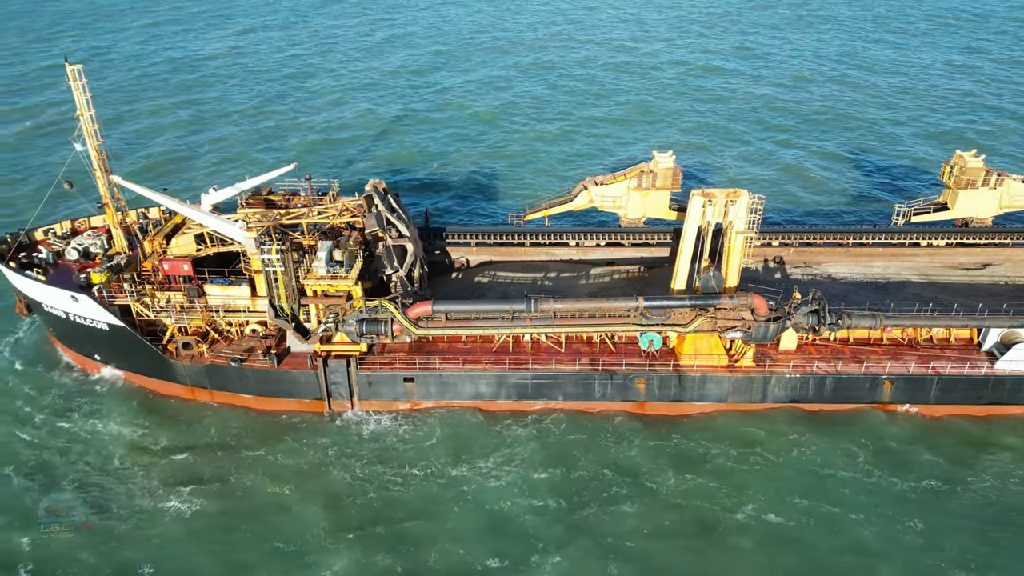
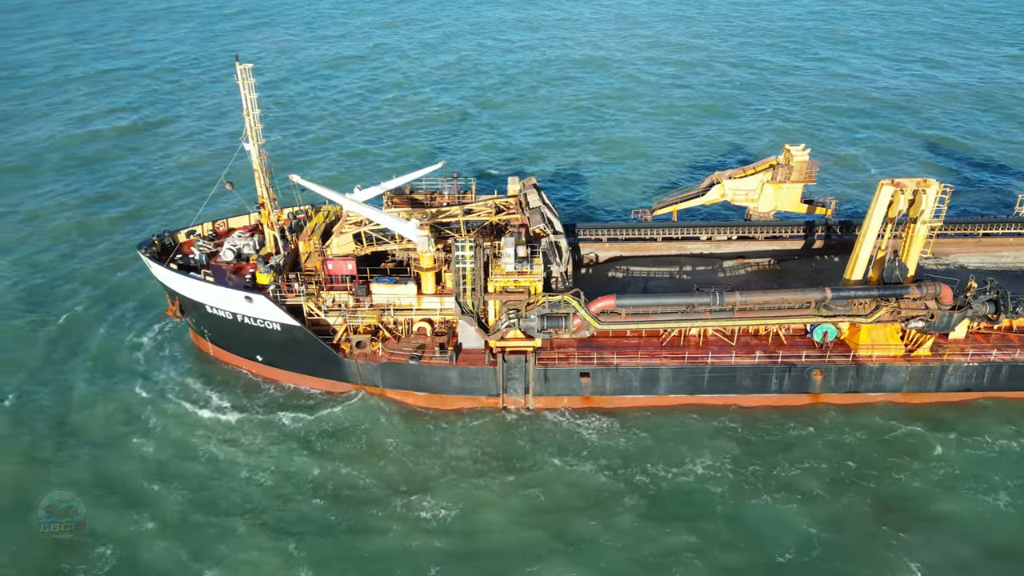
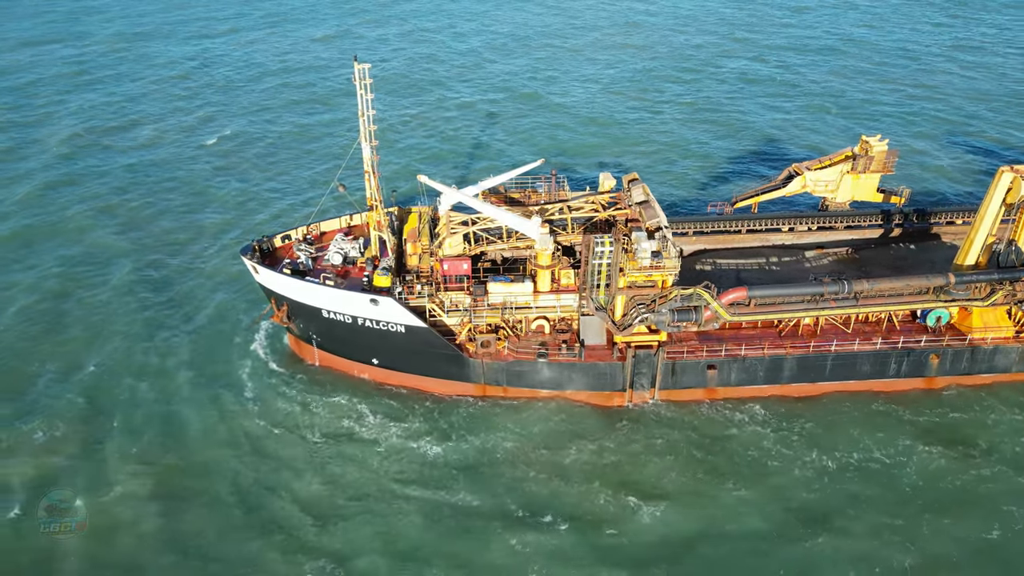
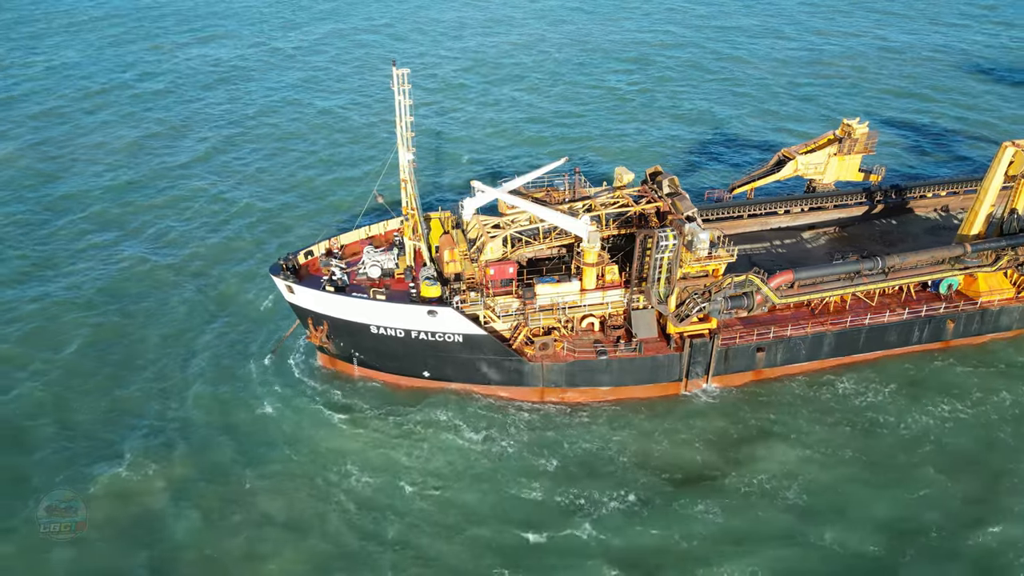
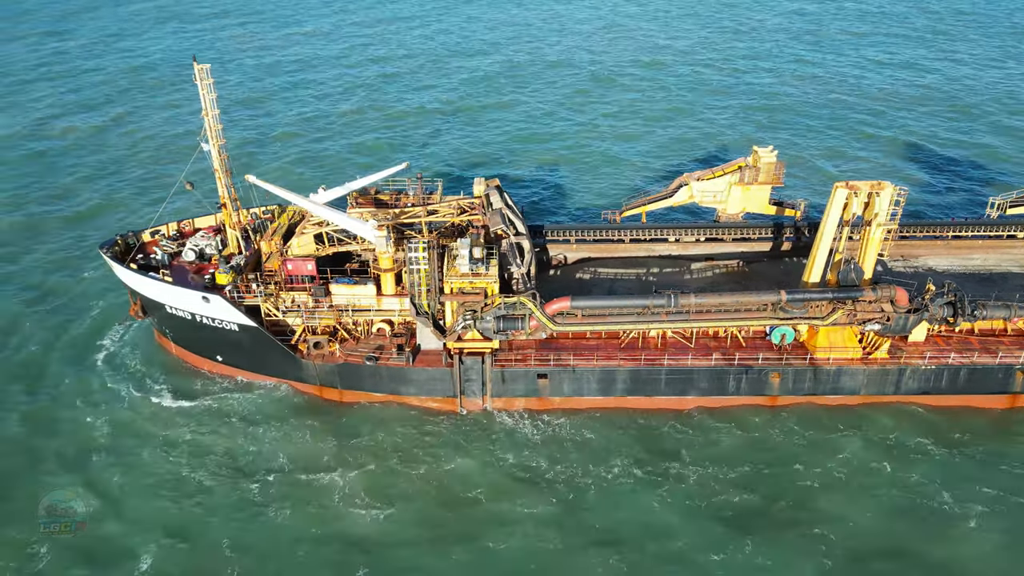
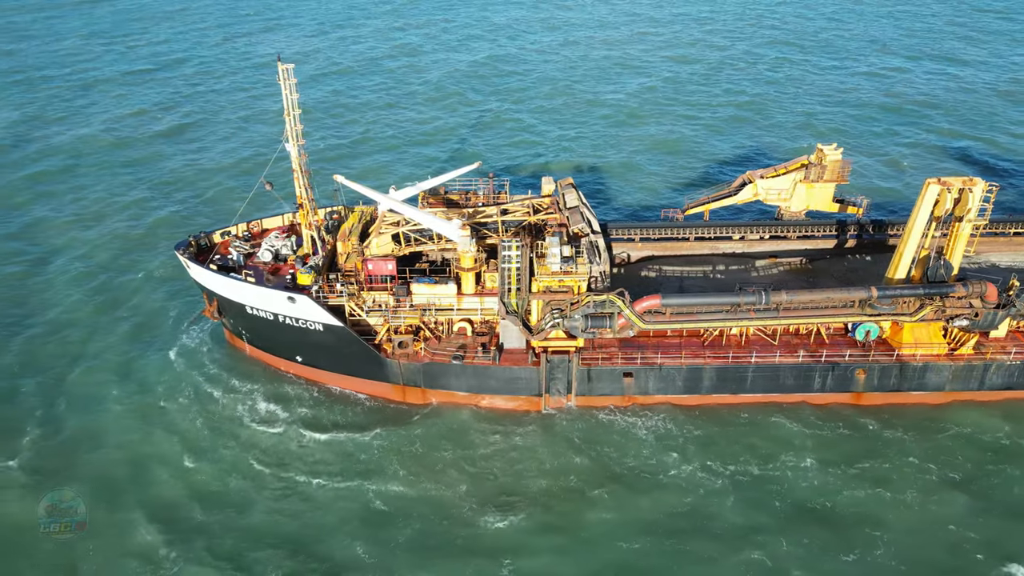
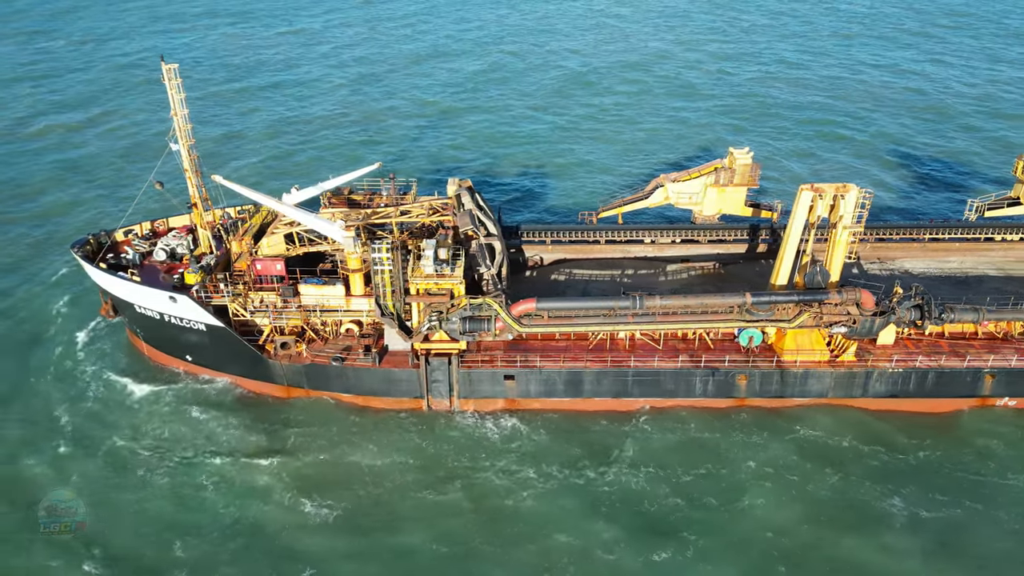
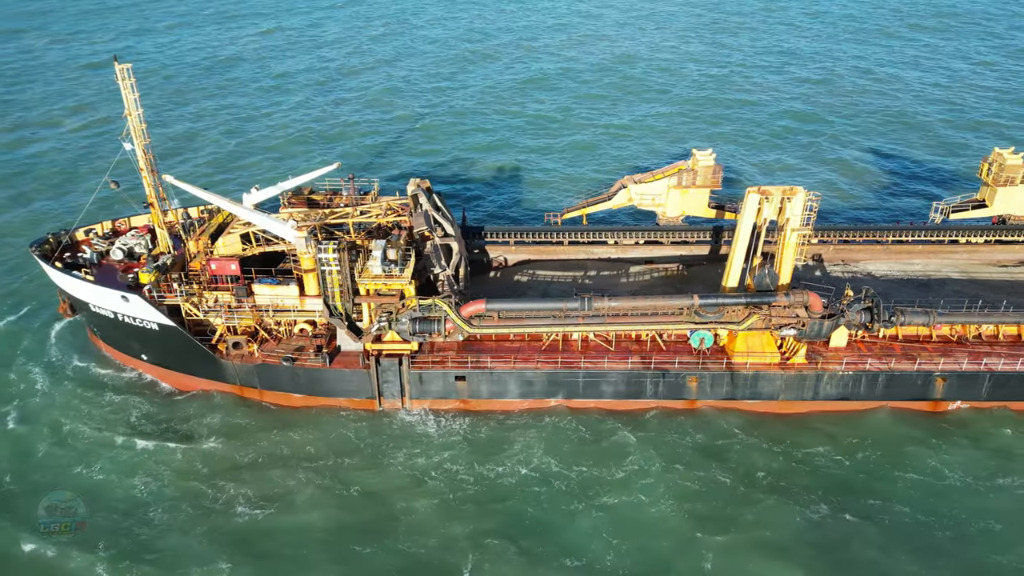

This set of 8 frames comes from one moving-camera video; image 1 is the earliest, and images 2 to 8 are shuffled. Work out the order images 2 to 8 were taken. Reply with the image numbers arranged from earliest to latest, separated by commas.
8, 7, 5, 2, 6, 3, 4
